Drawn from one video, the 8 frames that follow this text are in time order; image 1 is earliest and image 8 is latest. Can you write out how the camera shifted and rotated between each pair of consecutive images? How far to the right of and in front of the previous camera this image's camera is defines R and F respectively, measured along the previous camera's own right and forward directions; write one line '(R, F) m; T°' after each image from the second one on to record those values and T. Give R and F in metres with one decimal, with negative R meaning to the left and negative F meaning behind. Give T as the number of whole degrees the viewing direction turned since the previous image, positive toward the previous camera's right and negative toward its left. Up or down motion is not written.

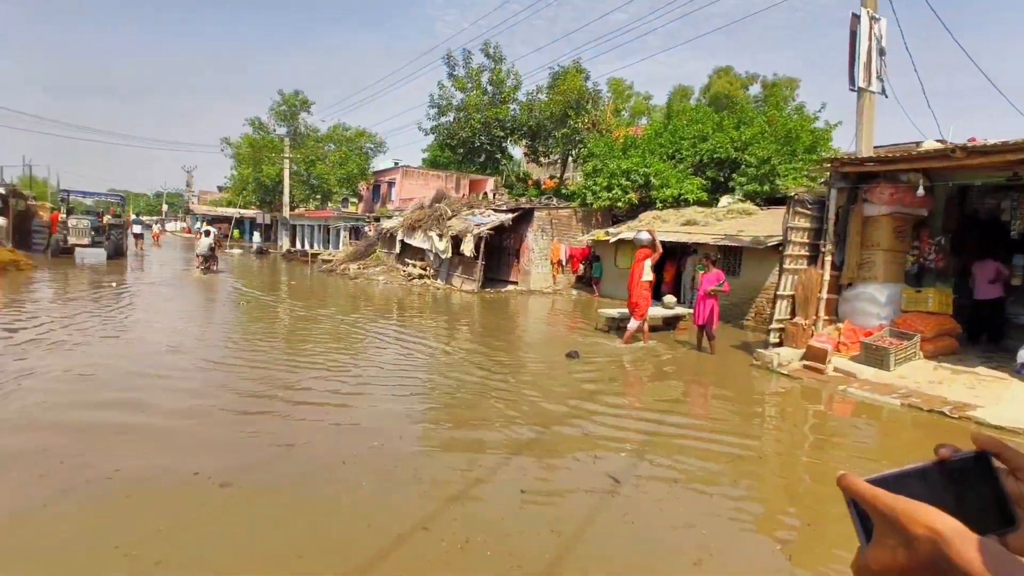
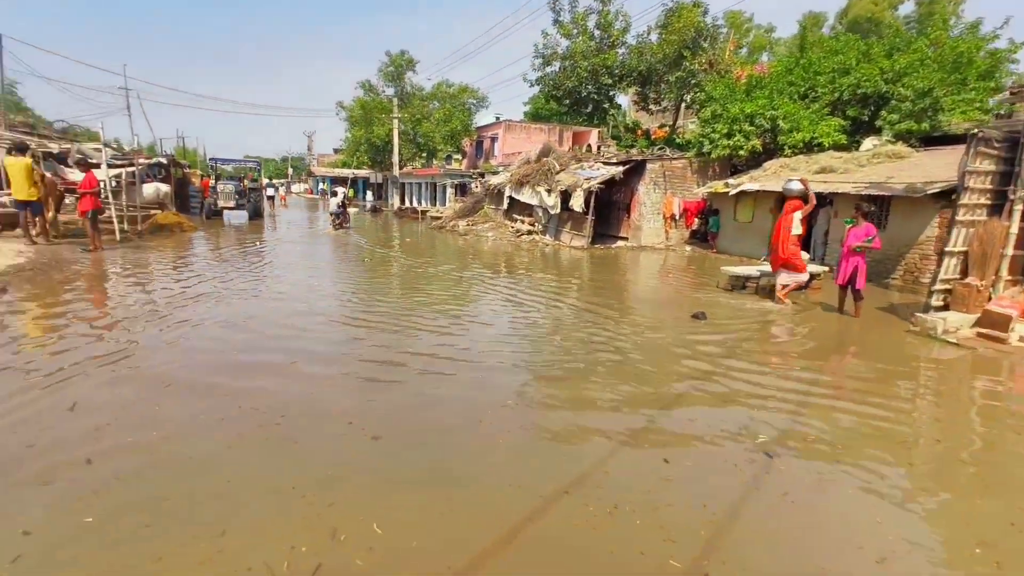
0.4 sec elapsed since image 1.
(-0.2, +0.1) m; -11°
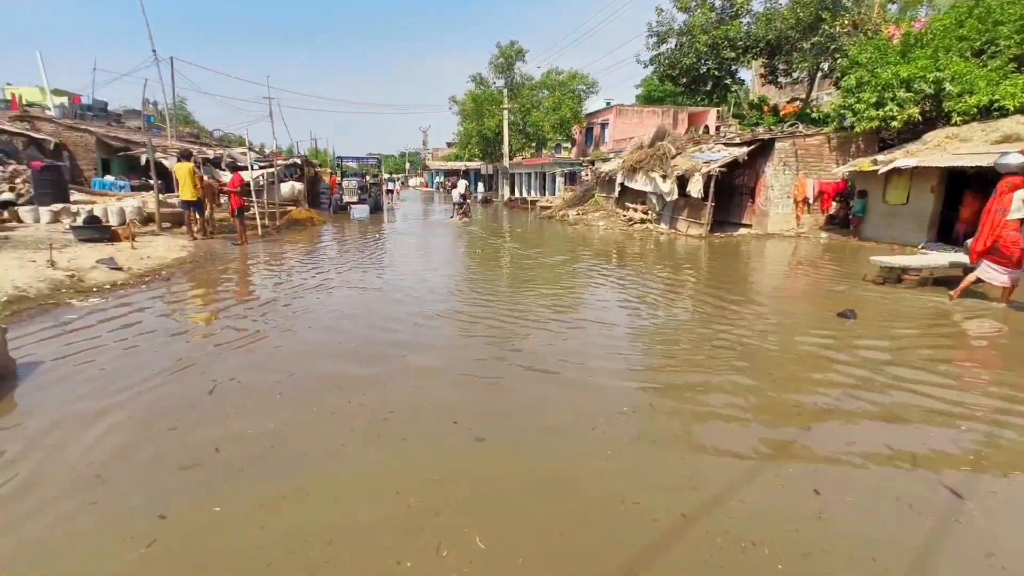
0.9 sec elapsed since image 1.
(0.0, +0.3) m; -12°
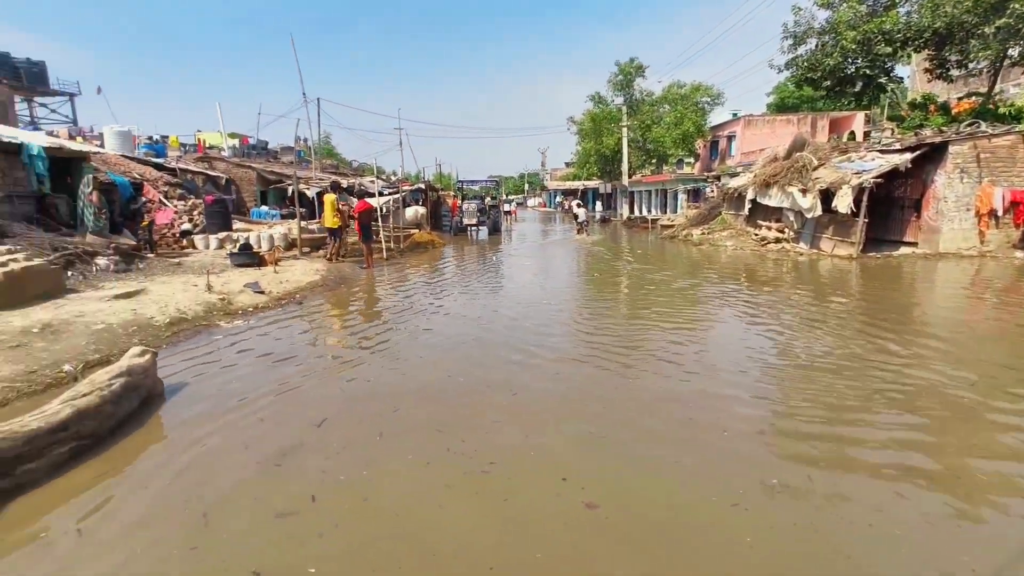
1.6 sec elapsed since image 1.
(0.0, +0.4) m; -13°
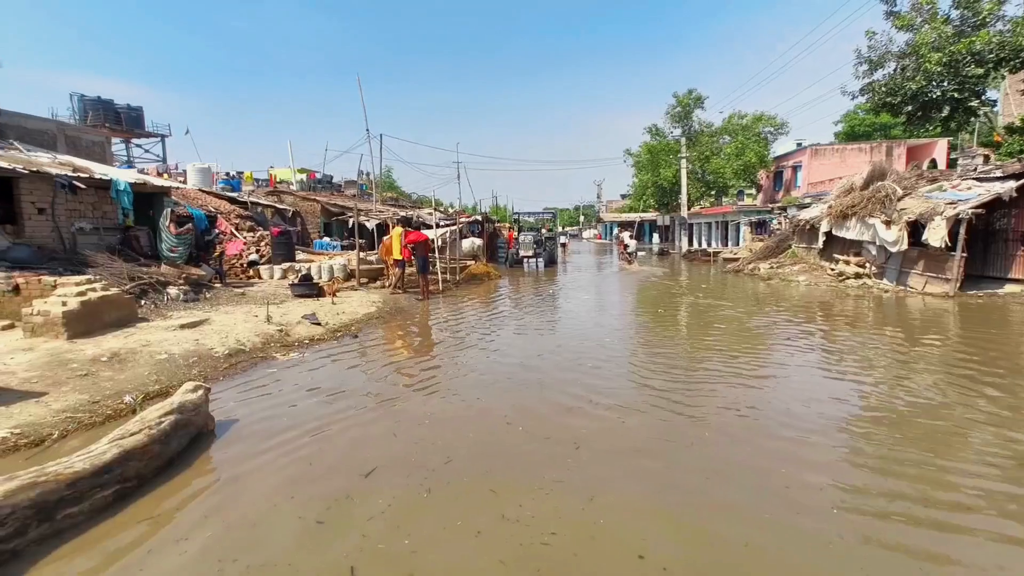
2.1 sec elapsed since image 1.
(-0.1, +0.4) m; -6°
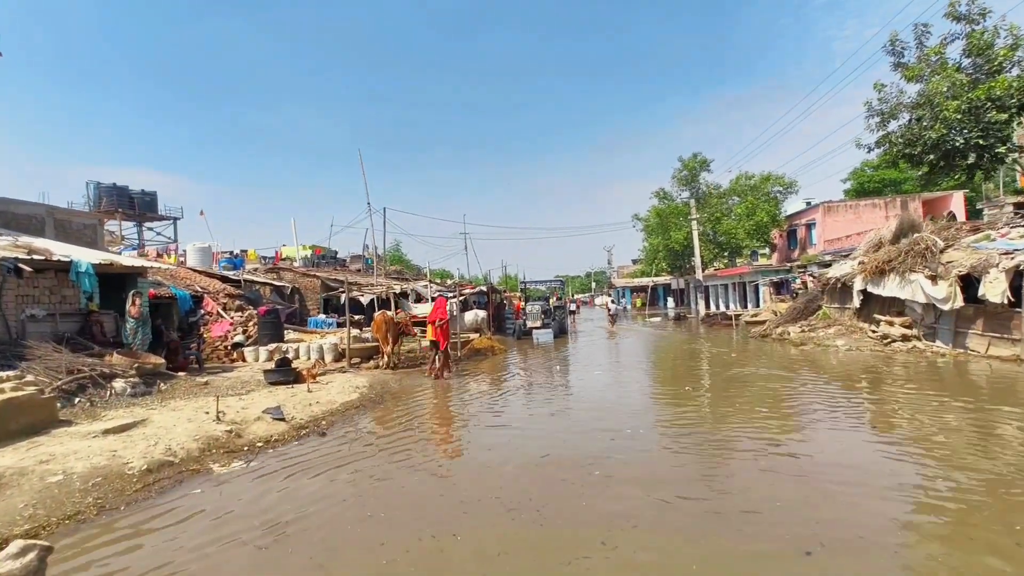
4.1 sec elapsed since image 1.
(+0.3, +1.4) m; -1°
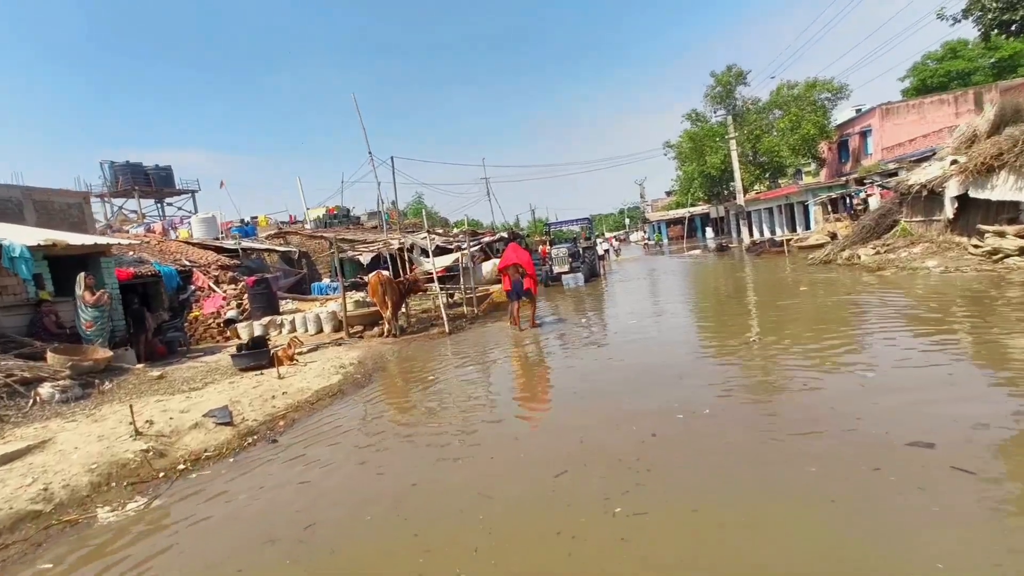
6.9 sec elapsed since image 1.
(+0.5, +2.2) m; -4°
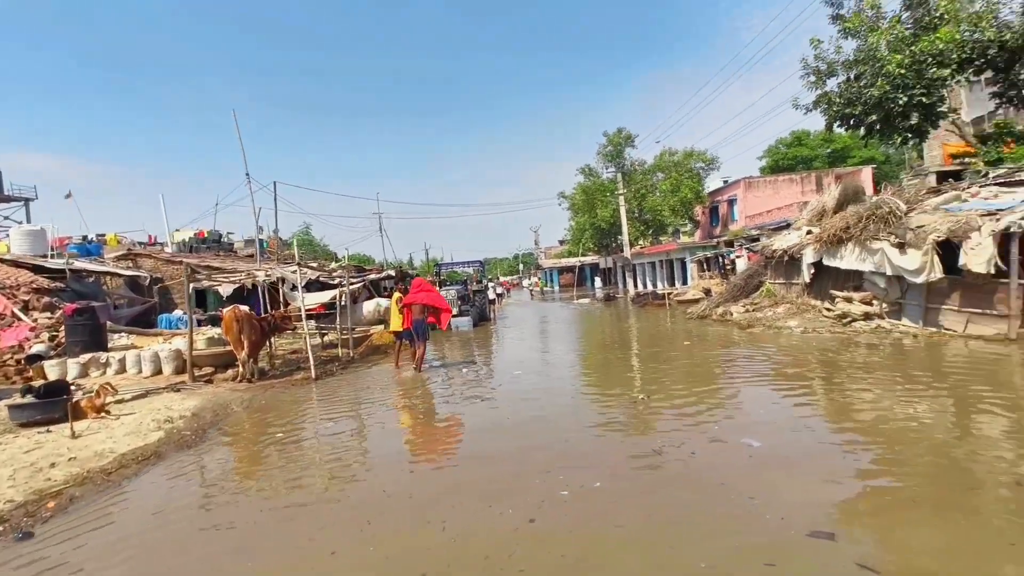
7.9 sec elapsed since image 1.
(+0.3, +0.8) m; +11°
